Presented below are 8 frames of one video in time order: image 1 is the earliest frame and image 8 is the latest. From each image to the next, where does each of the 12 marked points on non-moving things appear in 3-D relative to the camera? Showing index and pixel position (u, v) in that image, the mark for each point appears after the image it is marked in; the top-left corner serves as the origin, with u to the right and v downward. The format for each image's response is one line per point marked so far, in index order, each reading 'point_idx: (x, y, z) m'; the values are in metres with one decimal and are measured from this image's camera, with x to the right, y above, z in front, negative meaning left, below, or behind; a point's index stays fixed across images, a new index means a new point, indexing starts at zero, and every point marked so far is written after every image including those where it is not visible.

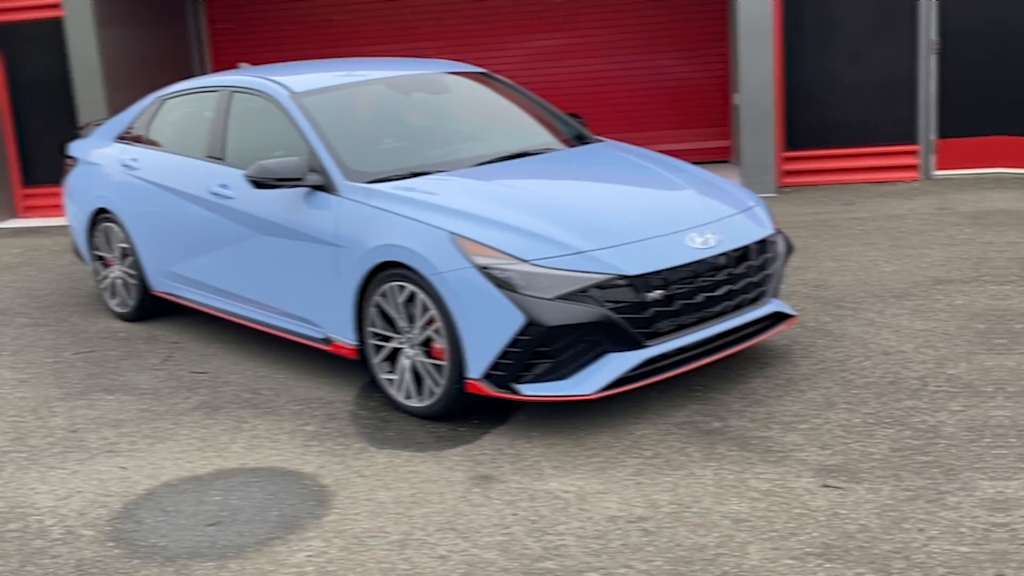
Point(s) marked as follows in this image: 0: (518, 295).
0: (0.0, 0.0, +4.3) m
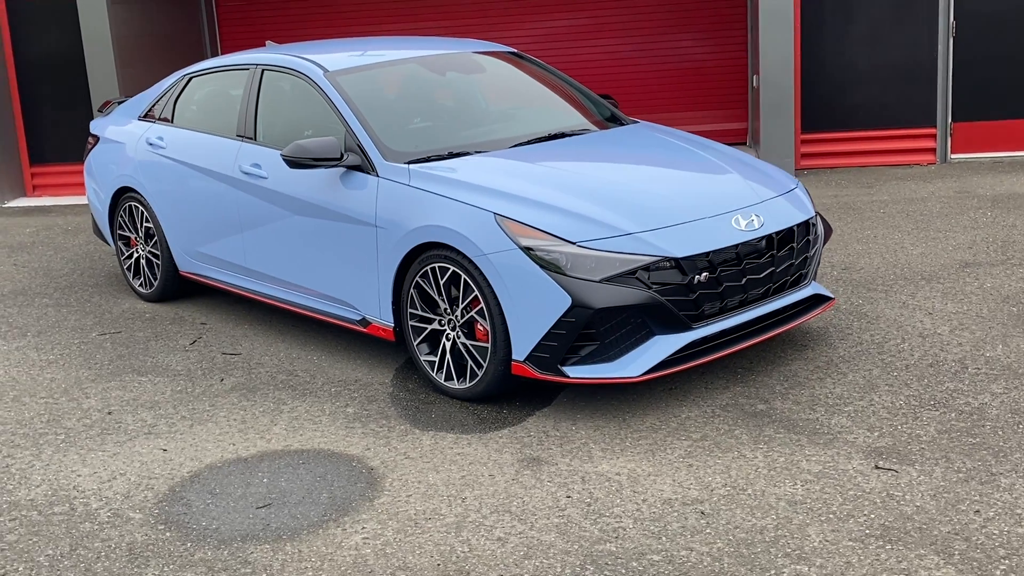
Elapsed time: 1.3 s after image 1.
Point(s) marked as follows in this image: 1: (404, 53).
0: (+0.2, 0.0, +4.3) m
1: (-0.6, +1.2, +6.0) m
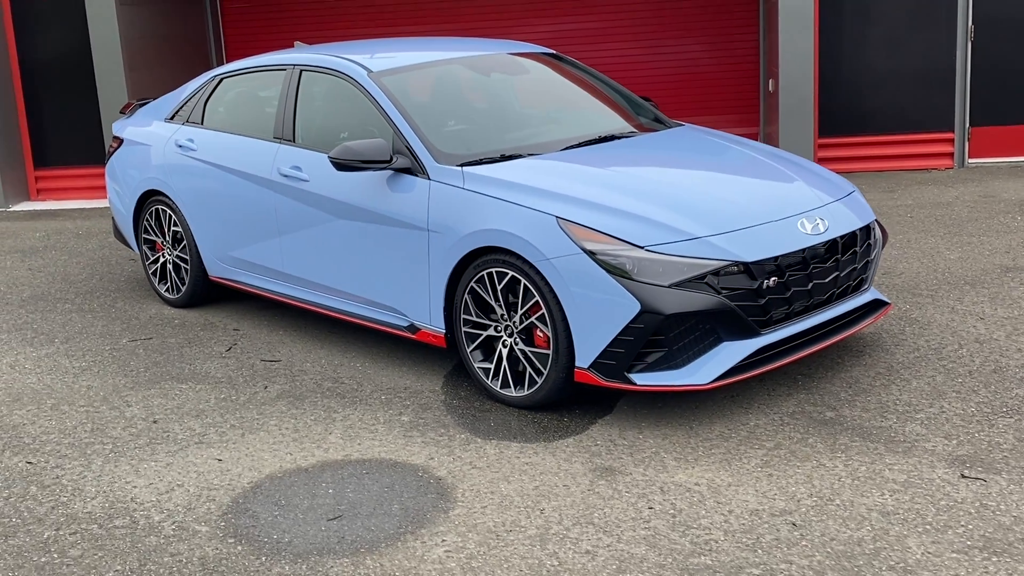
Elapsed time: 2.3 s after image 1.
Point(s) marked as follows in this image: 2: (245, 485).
0: (+0.4, 0.0, +4.2) m
1: (-0.4, +1.2, +5.9) m
2: (-0.9, -0.7, +4.0) m
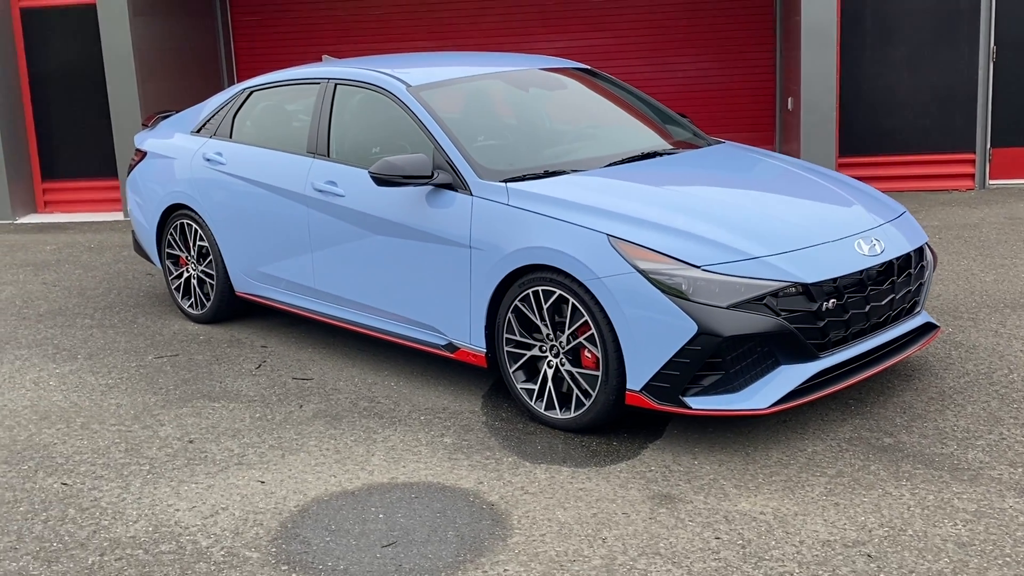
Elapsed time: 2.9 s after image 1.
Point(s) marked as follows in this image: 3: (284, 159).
0: (+0.6, 0.0, +4.1) m
1: (-0.2, +1.1, +5.8) m
2: (-0.7, -0.7, +3.9) m
3: (-1.1, +0.6, +5.7) m
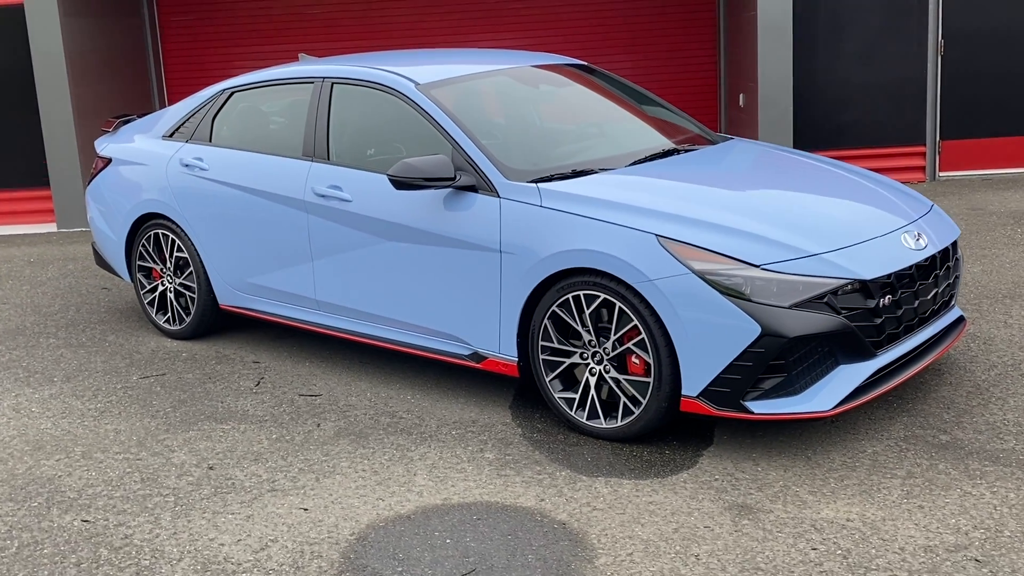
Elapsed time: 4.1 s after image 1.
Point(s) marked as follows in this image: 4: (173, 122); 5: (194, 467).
0: (+0.8, -0.1, +3.9) m
1: (-0.2, +1.1, +5.5) m
2: (-0.5, -0.8, +3.6) m
3: (-1.1, +0.6, +5.4) m
4: (-1.8, +0.9, +6.2) m
5: (-1.2, -0.7, +4.3) m
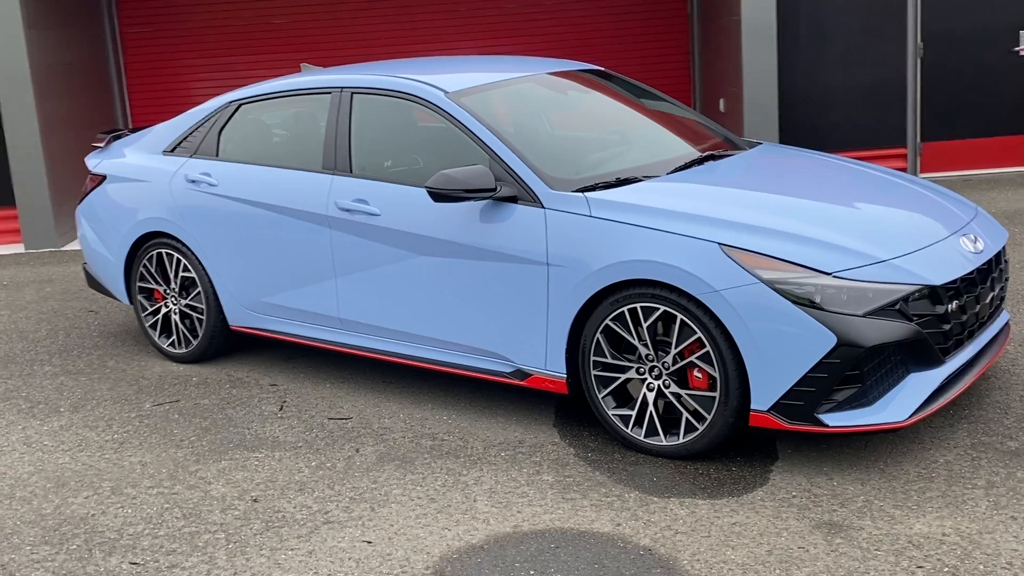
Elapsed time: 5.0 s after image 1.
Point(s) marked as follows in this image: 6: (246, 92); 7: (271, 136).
0: (+1.0, -0.1, +3.8) m
1: (-0.1, +1.0, +5.4) m
2: (-0.3, -0.8, +3.4) m
3: (-1.0, +0.5, +5.2) m
4: (-1.7, +0.8, +5.9) m
5: (-1.0, -0.7, +4.1) m
6: (-1.3, +1.0, +5.7) m
7: (-1.1, +0.7, +5.4) m
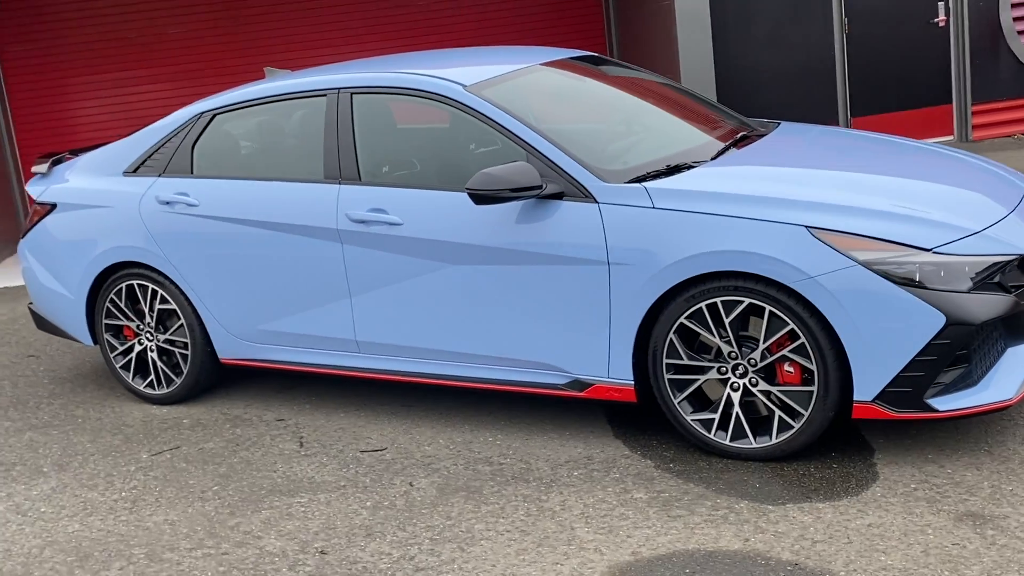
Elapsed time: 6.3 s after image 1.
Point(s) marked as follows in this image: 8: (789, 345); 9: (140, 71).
0: (+1.3, 0.0, +3.6) m
1: (-0.1, +1.0, +5.0) m
2: (+0.1, -0.9, +3.1) m
3: (-0.9, +0.4, +4.7) m
4: (-1.8, +0.6, +5.3) m
5: (-0.7, -0.8, +3.6) m
6: (-1.3, +0.8, +5.2) m
7: (-1.1, +0.6, +4.9) m
8: (+0.9, -0.2, +3.8) m
9: (-3.5, +2.0, +10.8) m
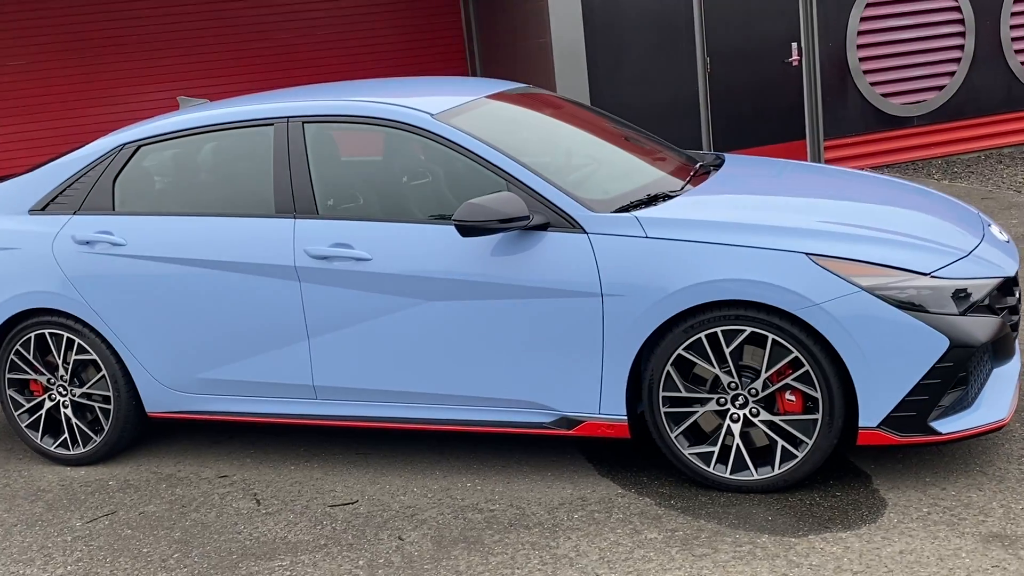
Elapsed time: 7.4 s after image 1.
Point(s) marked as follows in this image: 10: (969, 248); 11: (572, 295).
0: (+1.3, -0.1, +3.6) m
1: (-0.3, +0.8, +4.8) m
2: (+0.3, -1.0, +2.9) m
3: (-1.0, +0.2, +4.4) m
4: (-2.0, +0.4, +4.8) m
5: (-0.6, -1.0, +3.3) m
6: (-1.6, +0.6, +4.8) m
7: (-1.2, +0.4, +4.6) m
8: (+0.9, -0.3, +3.8) m
9: (-4.7, +1.6, +10.0) m
10: (+1.5, +0.1, +3.9) m
11: (+0.2, 0.0, +3.9) m
